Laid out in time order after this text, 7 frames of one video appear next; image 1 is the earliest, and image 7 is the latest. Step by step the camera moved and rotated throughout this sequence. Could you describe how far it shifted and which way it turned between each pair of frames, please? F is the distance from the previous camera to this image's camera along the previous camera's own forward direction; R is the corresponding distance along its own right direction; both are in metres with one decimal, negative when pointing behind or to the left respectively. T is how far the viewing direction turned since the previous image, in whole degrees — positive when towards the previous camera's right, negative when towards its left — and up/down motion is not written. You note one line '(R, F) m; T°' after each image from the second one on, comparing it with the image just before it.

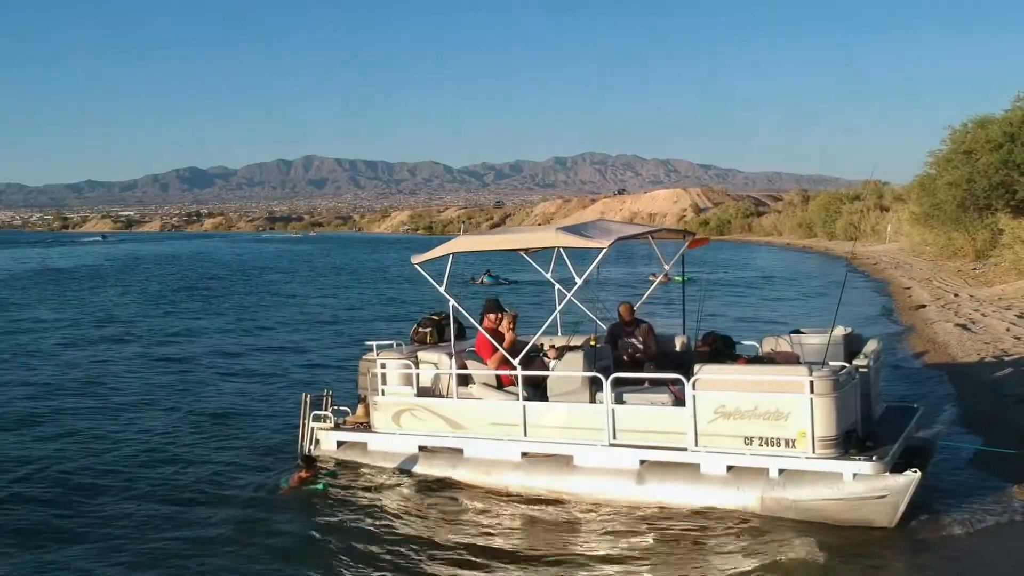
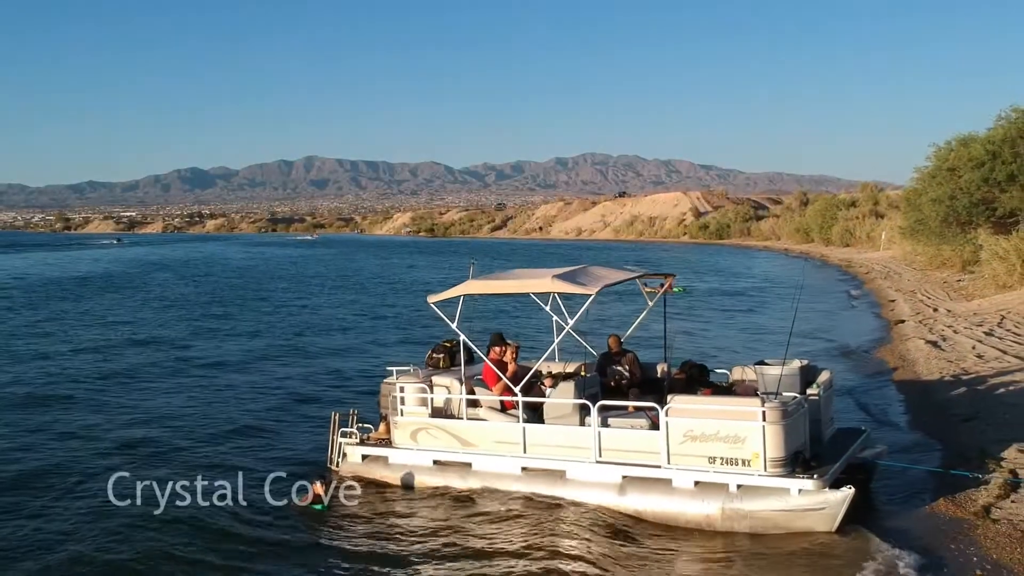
(0.0, -1.5) m; 0°
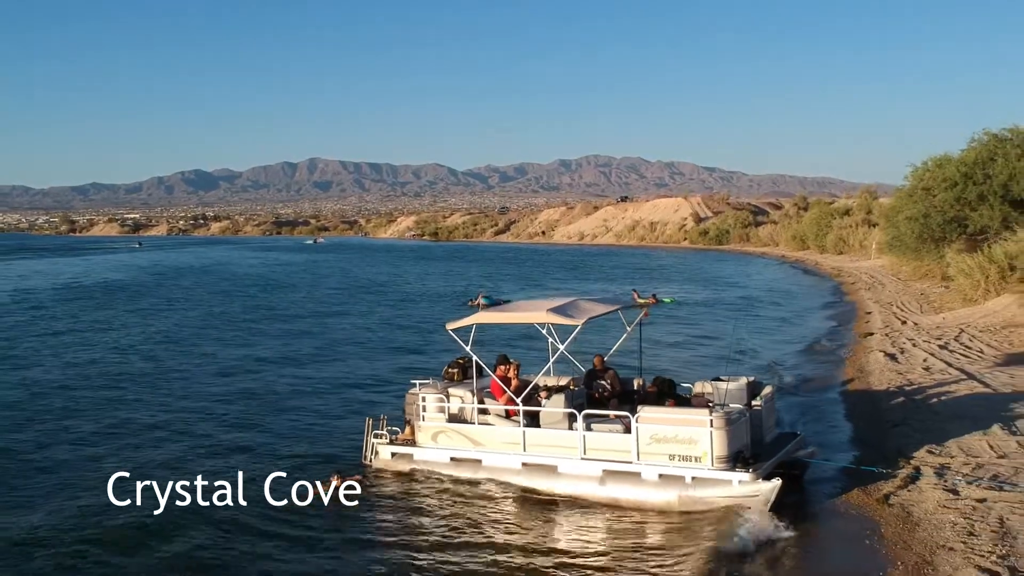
(0.0, -2.5) m; 0°
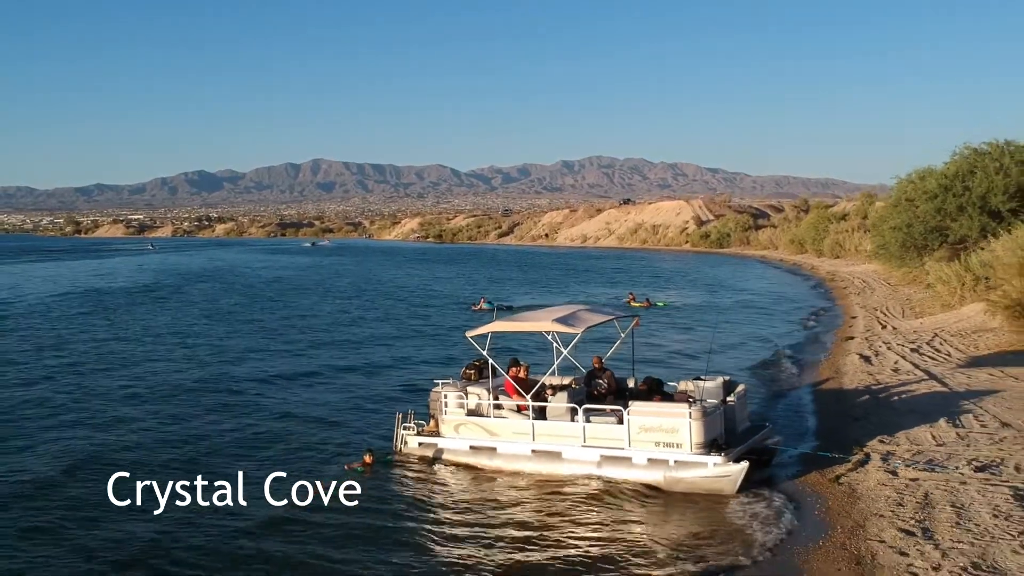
(-0.1, -2.3) m; 0°
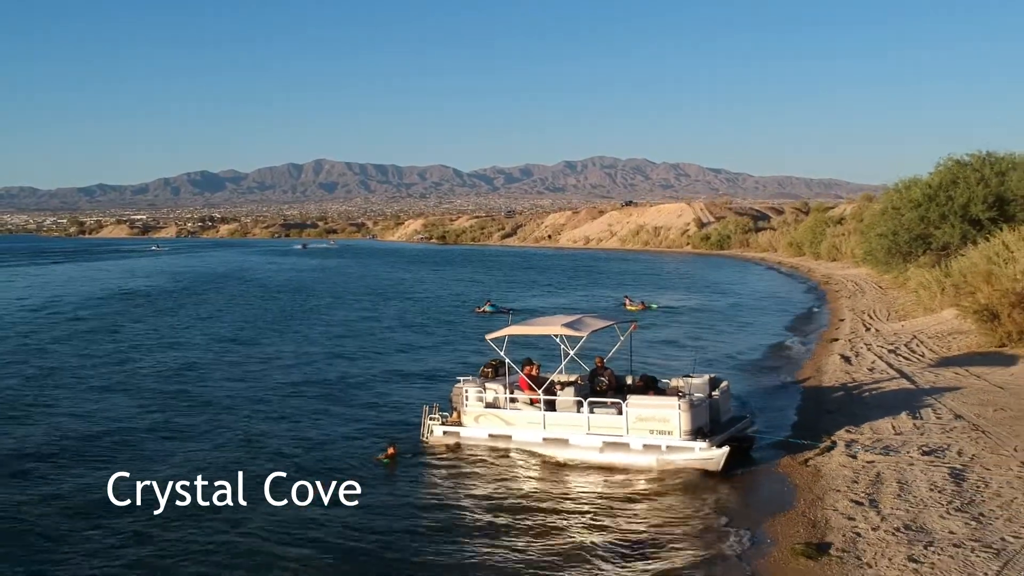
(-0.2, -2.3) m; 0°
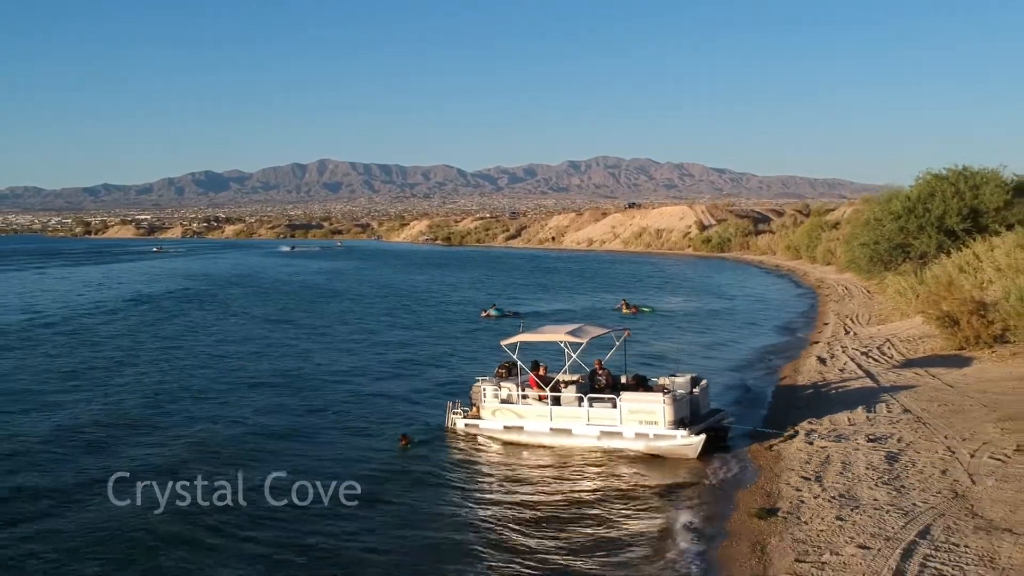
(-0.2, -3.1) m; 0°
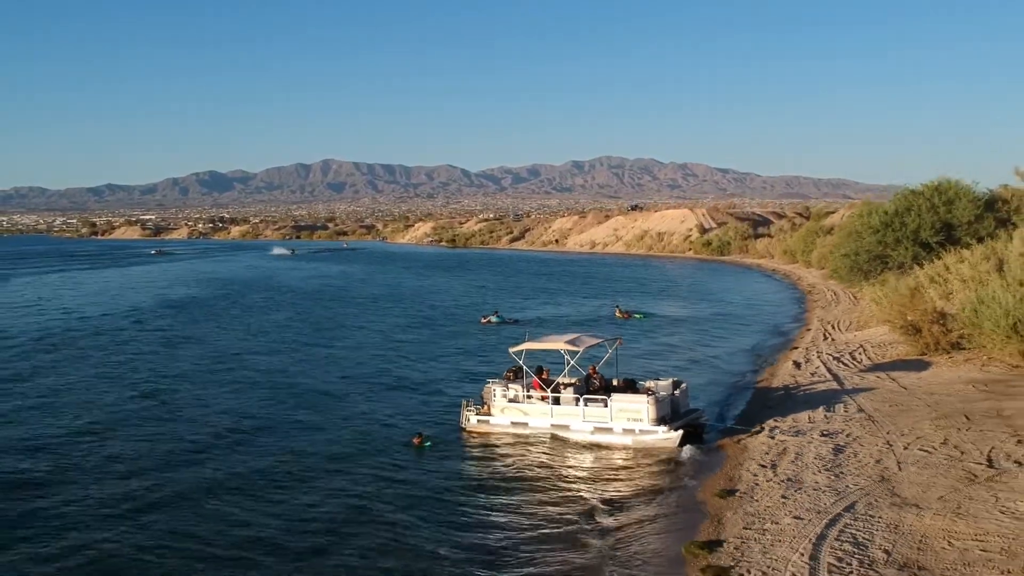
(-0.1, -3.3) m; 0°
